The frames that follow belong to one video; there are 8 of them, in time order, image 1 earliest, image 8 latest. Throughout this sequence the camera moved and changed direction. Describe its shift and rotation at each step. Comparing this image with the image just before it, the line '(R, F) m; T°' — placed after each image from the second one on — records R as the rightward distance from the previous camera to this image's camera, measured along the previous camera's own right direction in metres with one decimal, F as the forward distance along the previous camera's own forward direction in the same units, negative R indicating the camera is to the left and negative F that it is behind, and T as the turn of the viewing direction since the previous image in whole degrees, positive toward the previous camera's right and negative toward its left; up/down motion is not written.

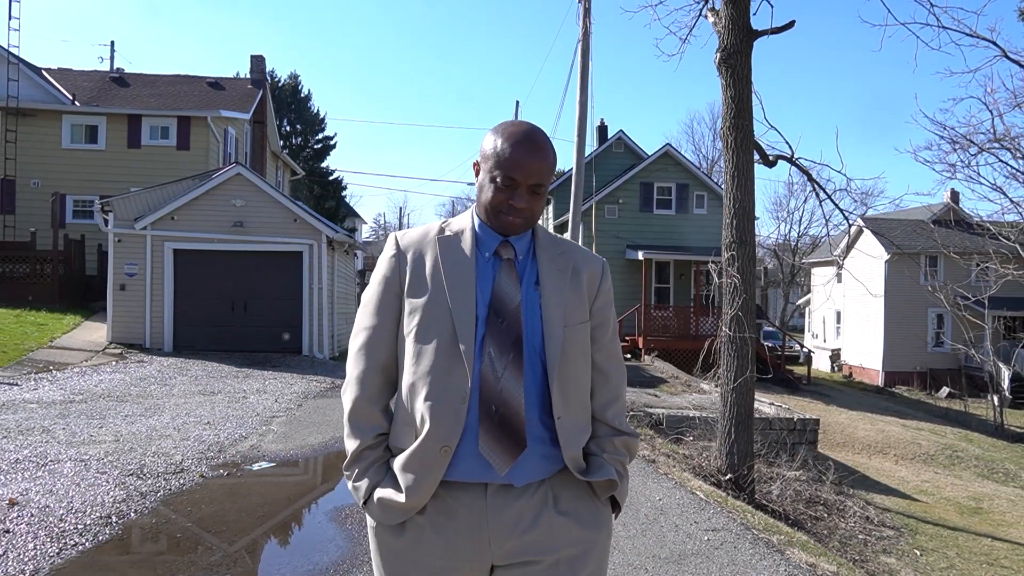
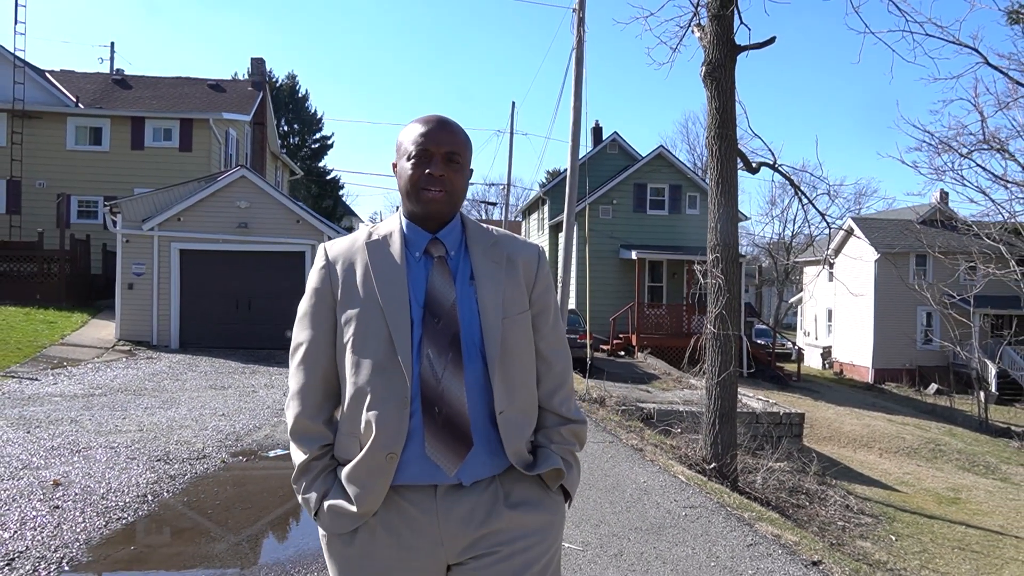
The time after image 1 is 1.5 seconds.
(0.0, -0.5) m; 0°
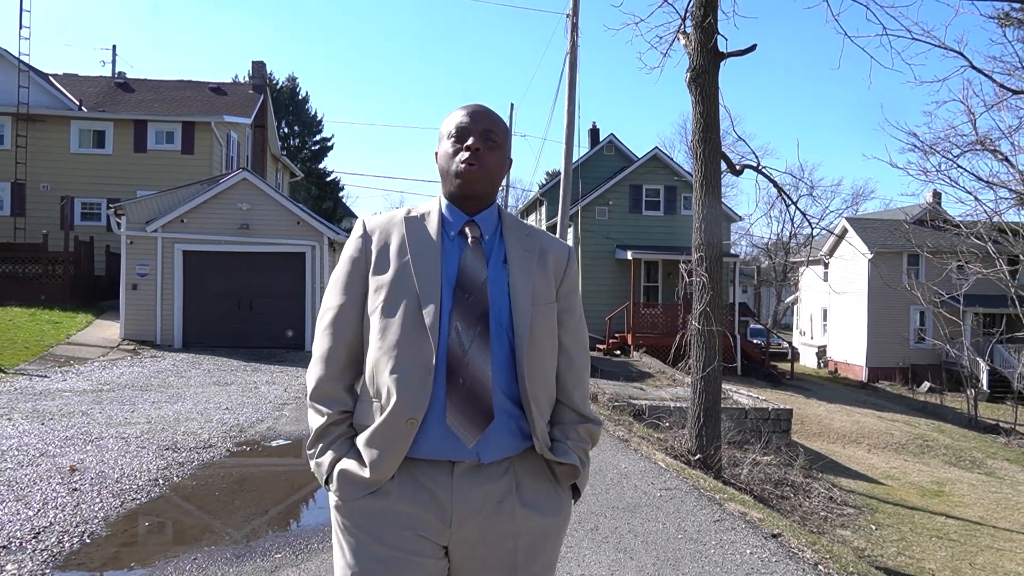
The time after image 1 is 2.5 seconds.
(+0.1, -0.3) m; 0°
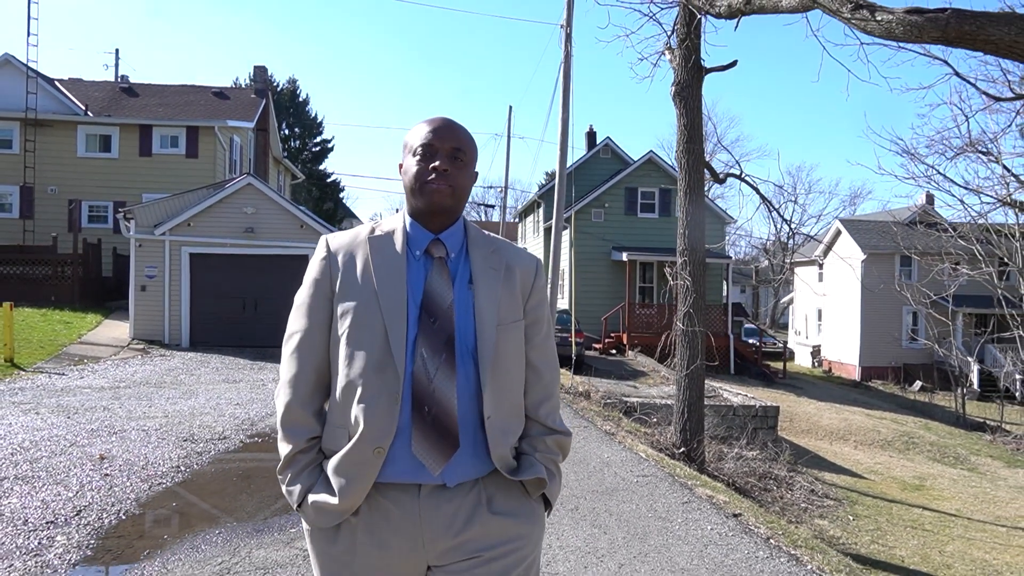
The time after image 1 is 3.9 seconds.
(+0.1, -0.5) m; 0°
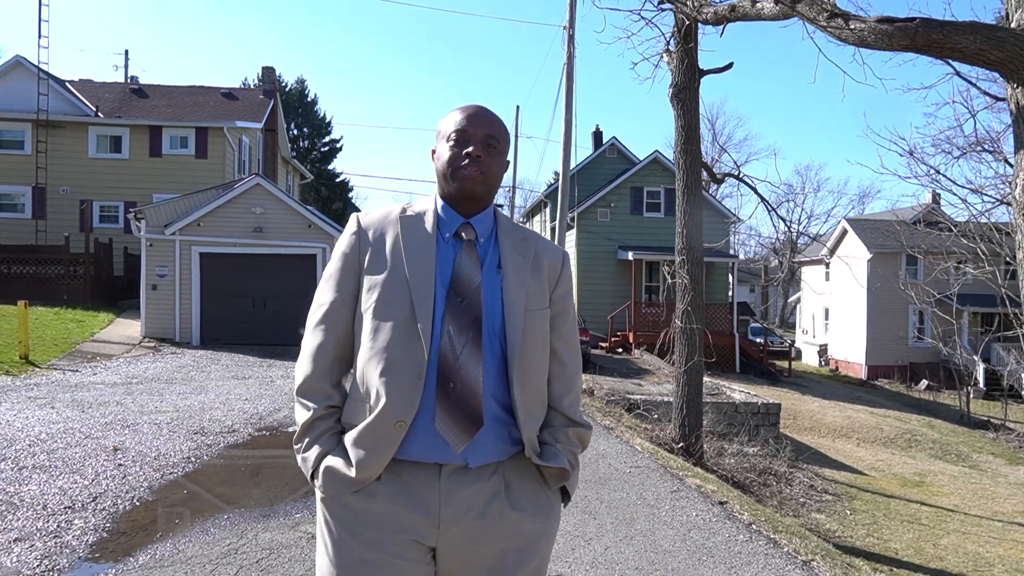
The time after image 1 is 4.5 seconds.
(+0.1, -0.2) m; -1°
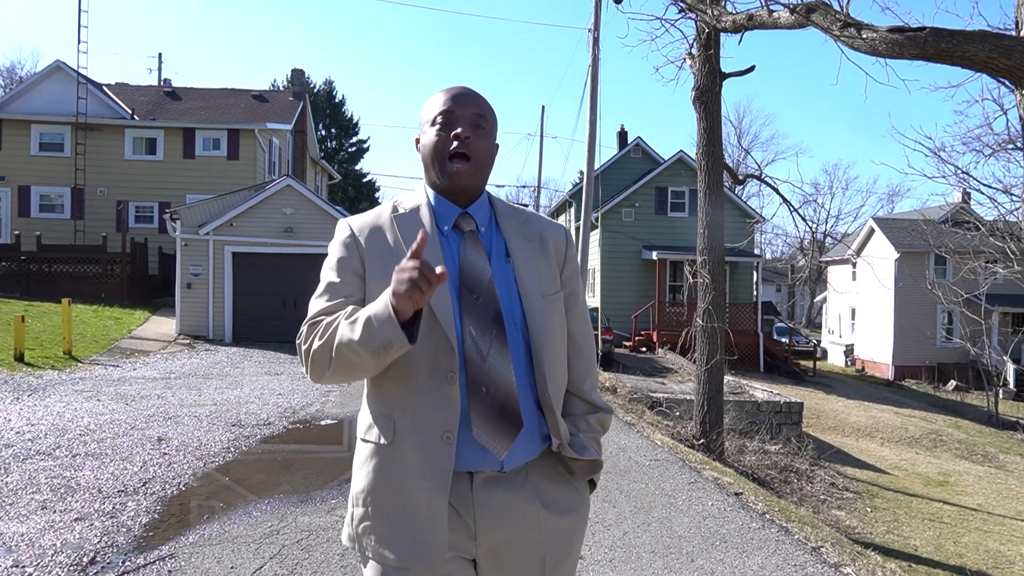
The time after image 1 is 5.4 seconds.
(0.0, -0.2) m; -2°
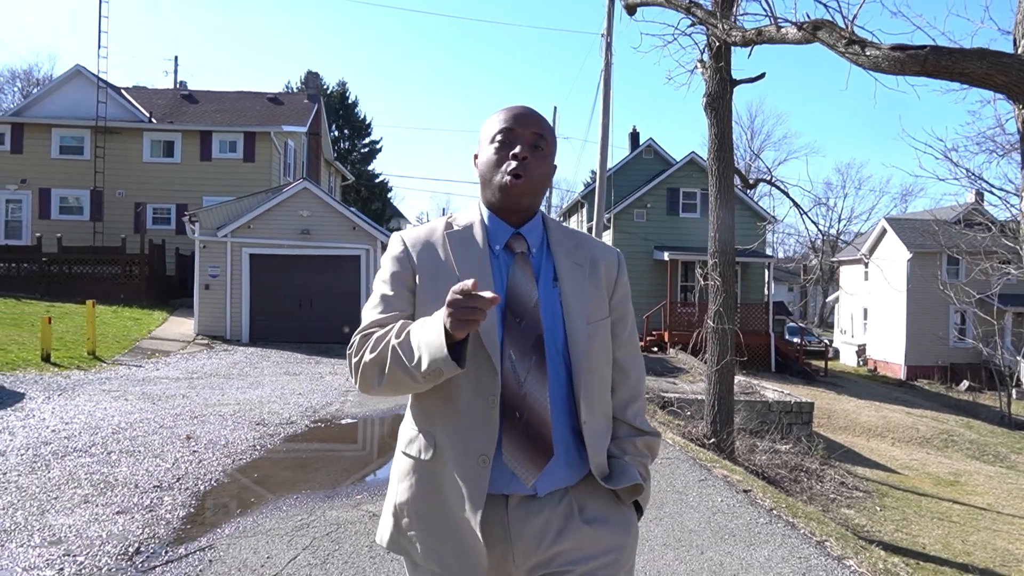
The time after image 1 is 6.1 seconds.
(0.0, -0.2) m; -1°
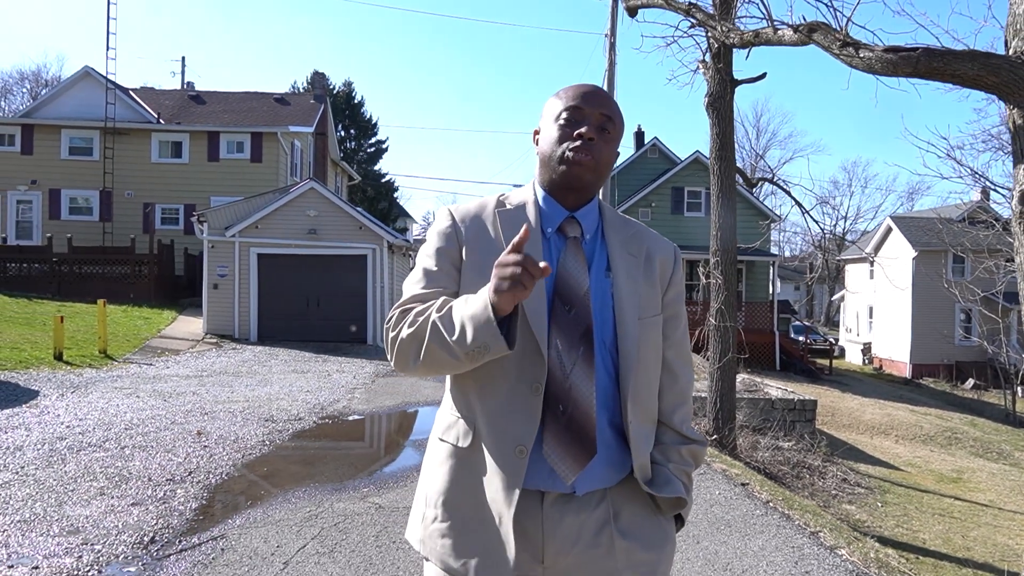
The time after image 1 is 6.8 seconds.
(0.0, -0.1) m; 0°
